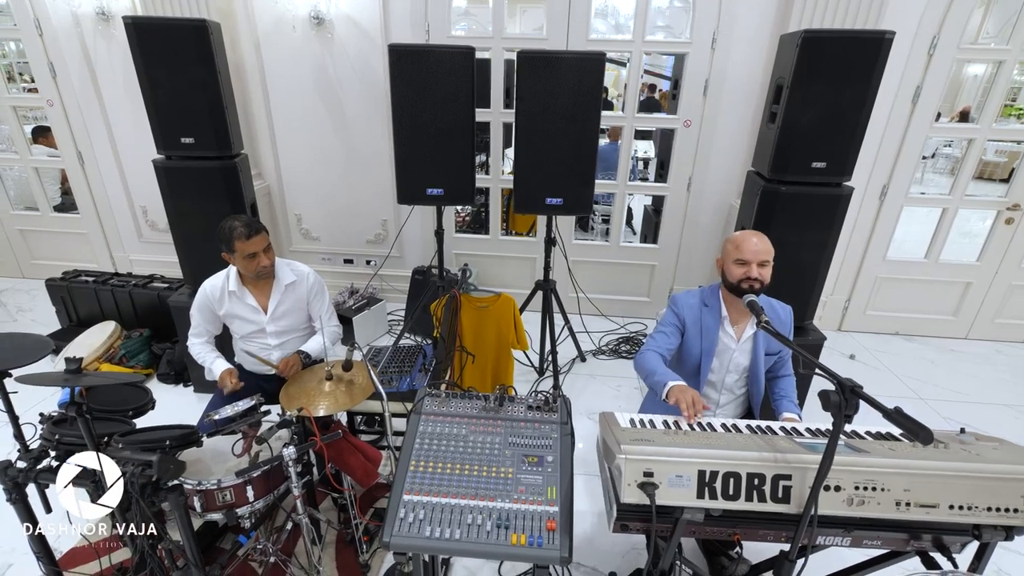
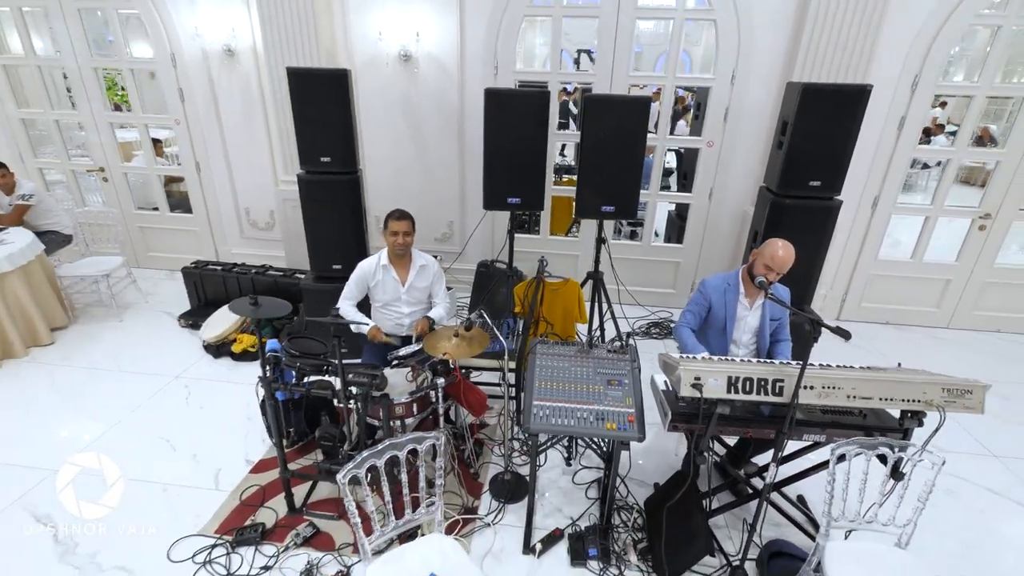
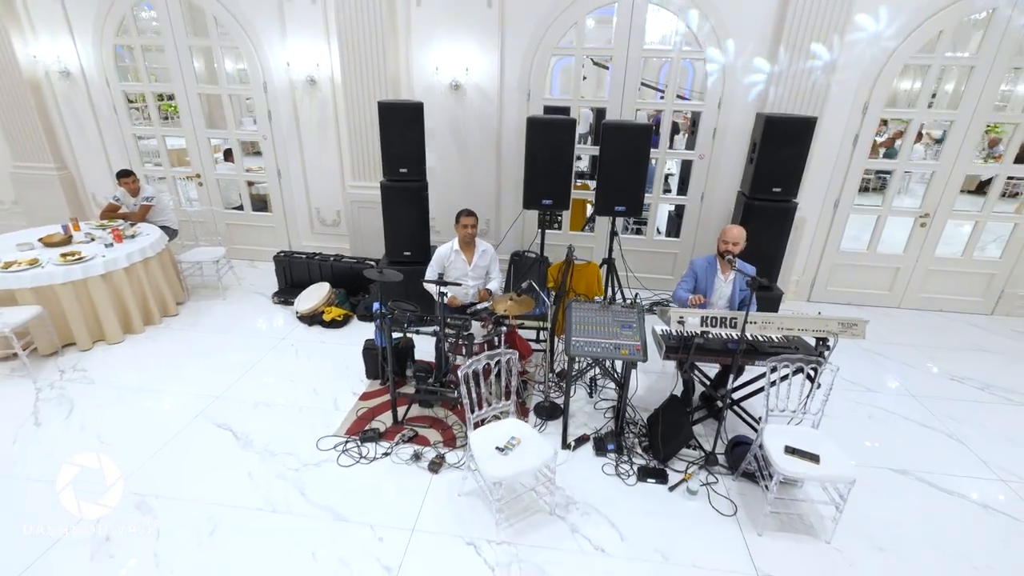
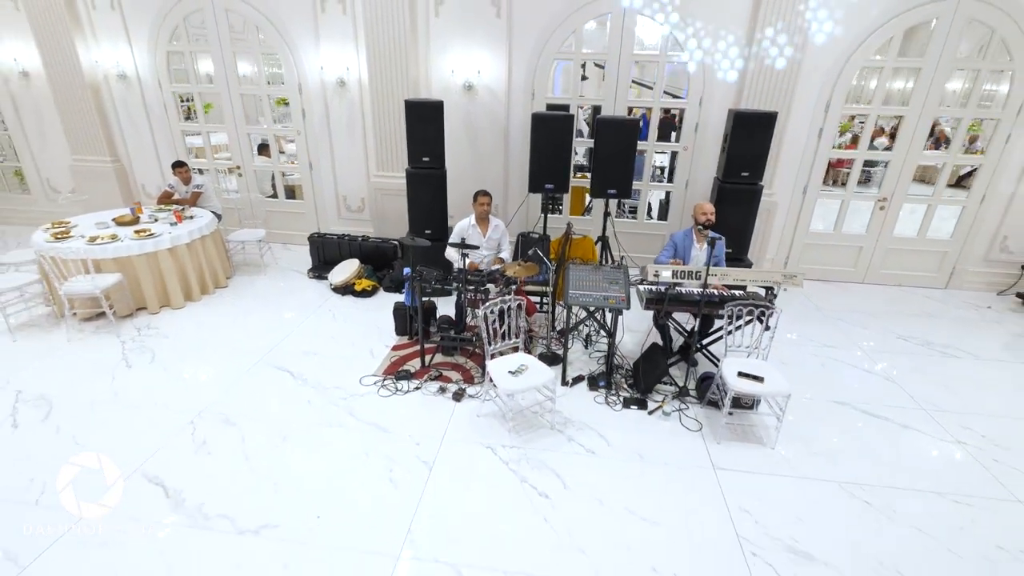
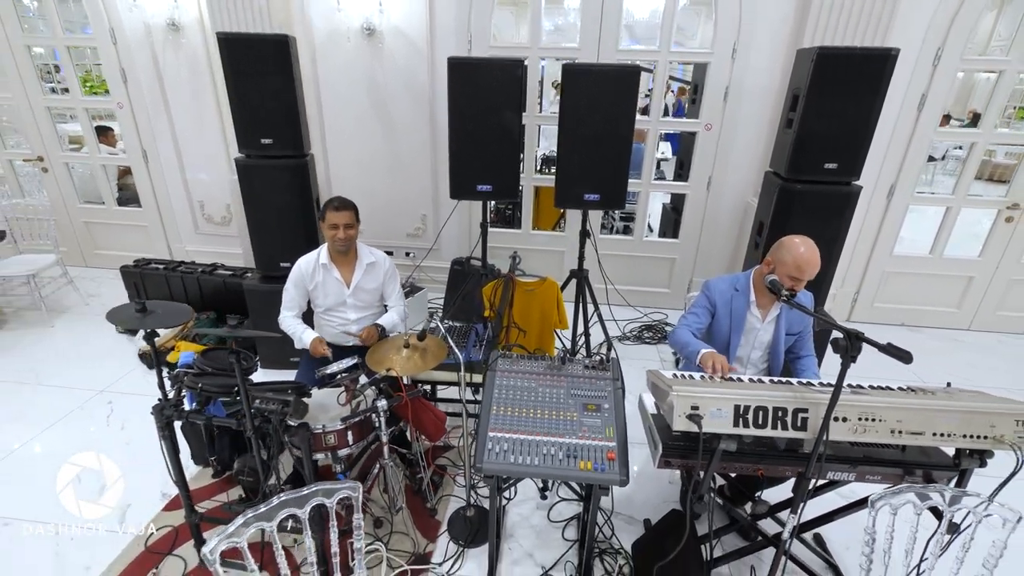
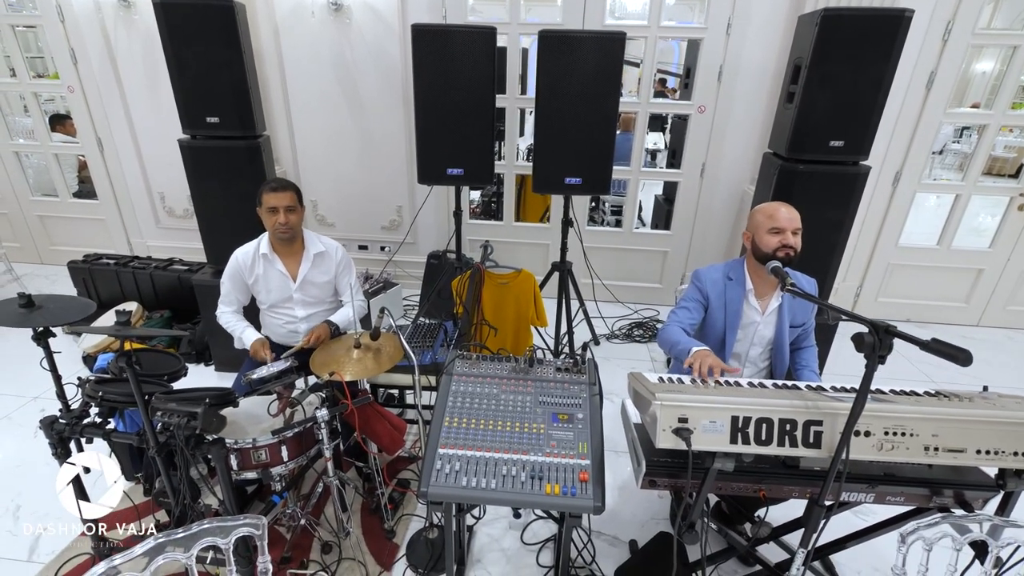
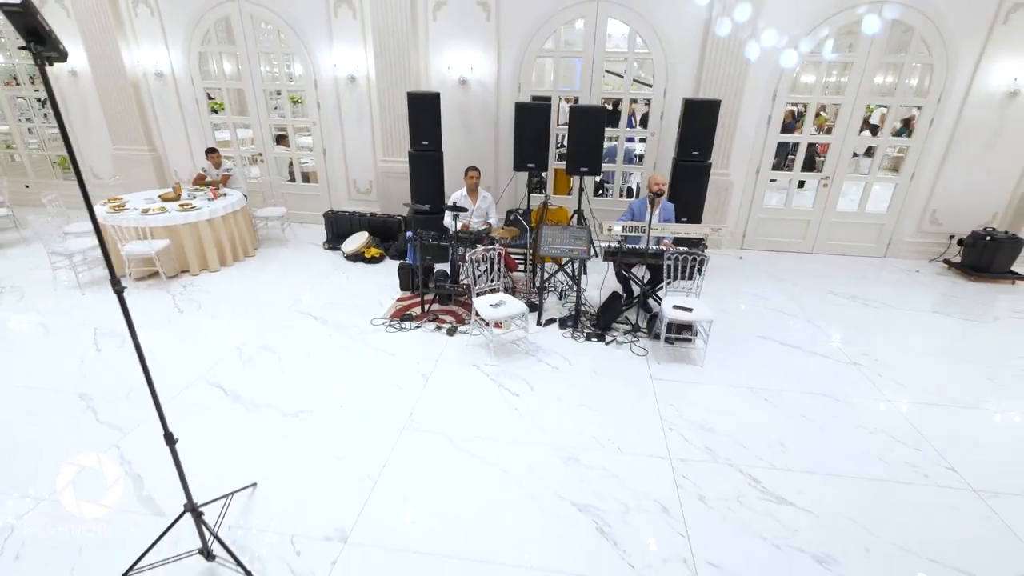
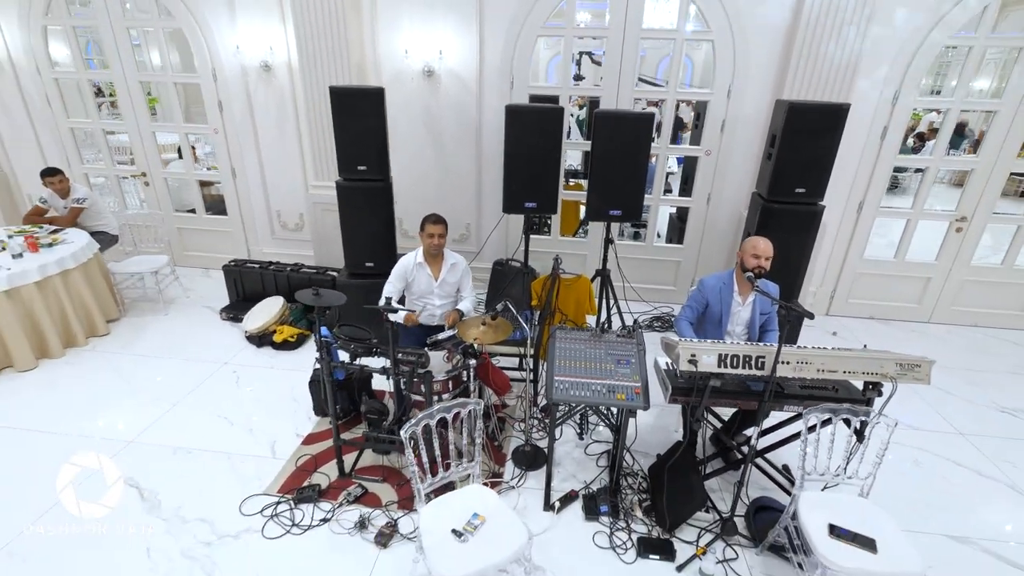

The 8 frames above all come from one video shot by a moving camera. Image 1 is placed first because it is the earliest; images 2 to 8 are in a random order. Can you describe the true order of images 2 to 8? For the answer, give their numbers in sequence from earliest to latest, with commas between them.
6, 5, 2, 8, 3, 4, 7
